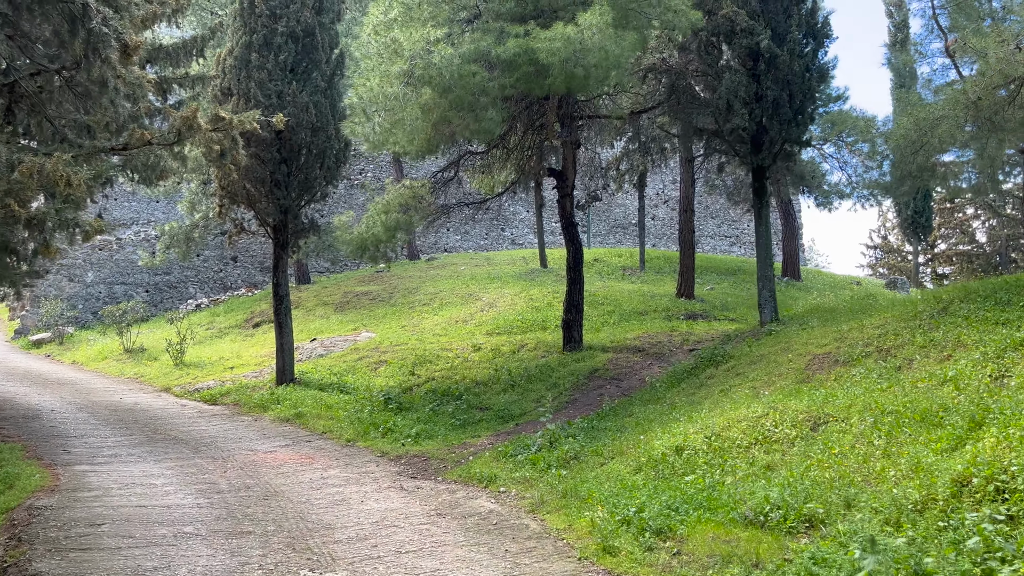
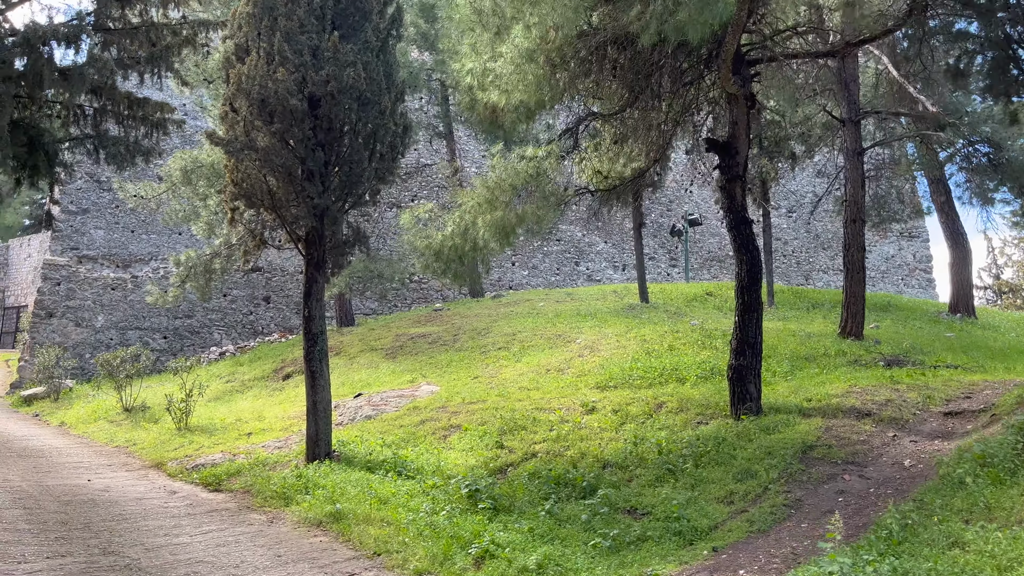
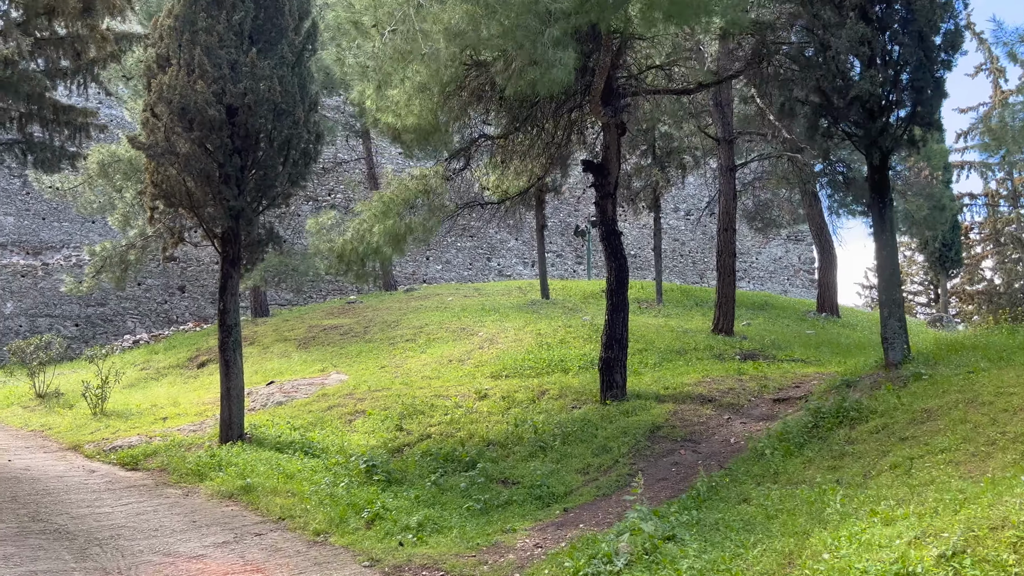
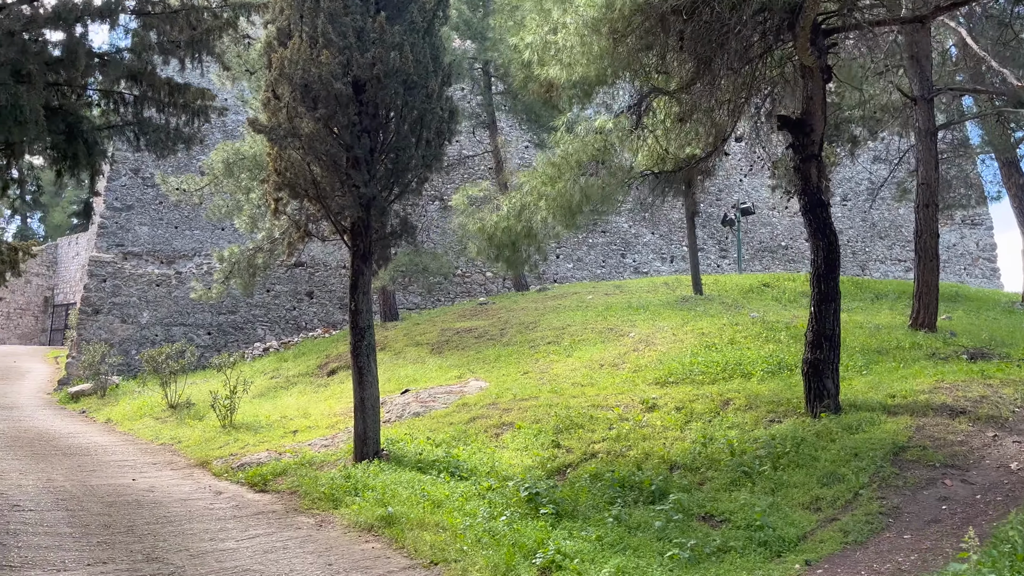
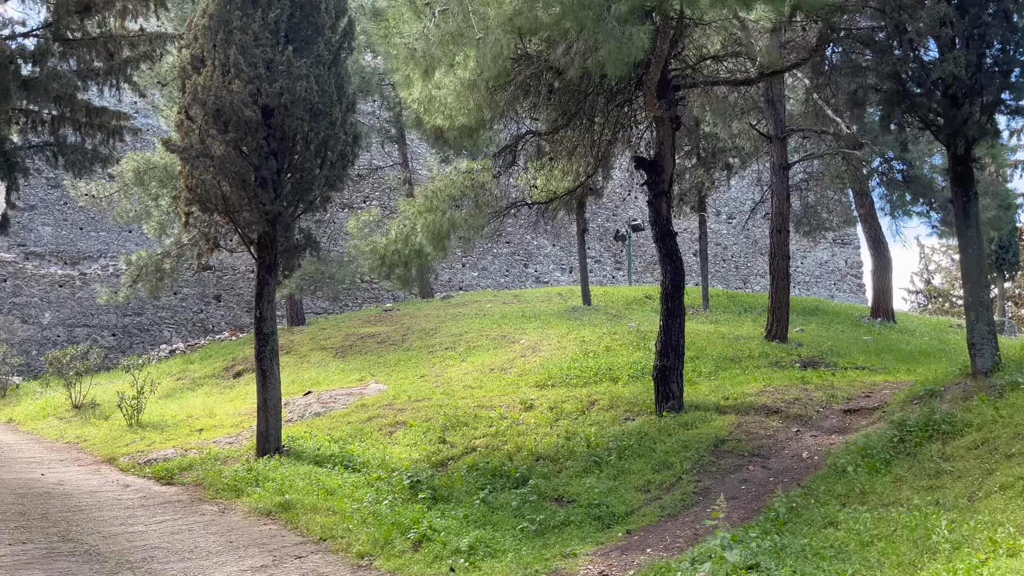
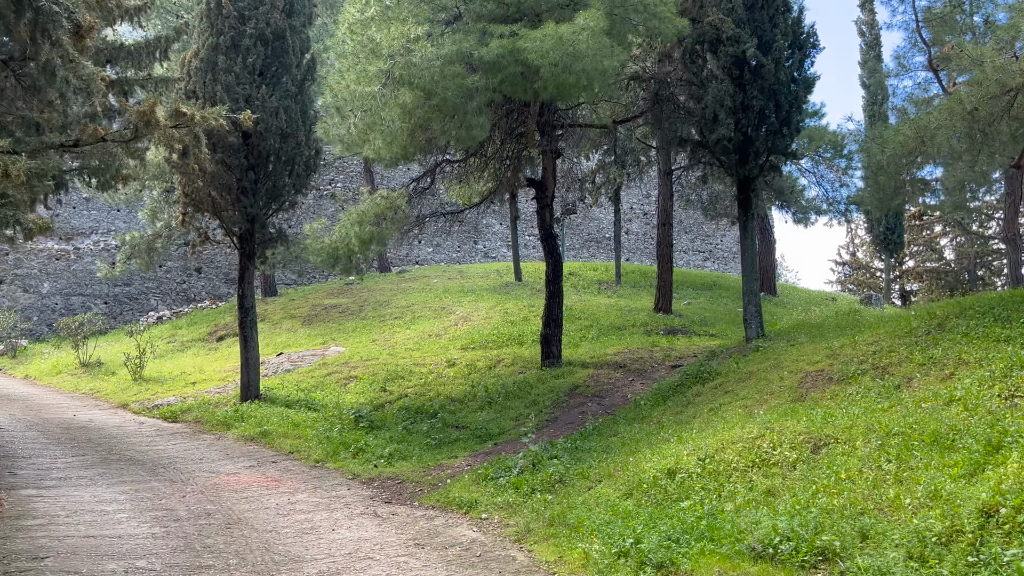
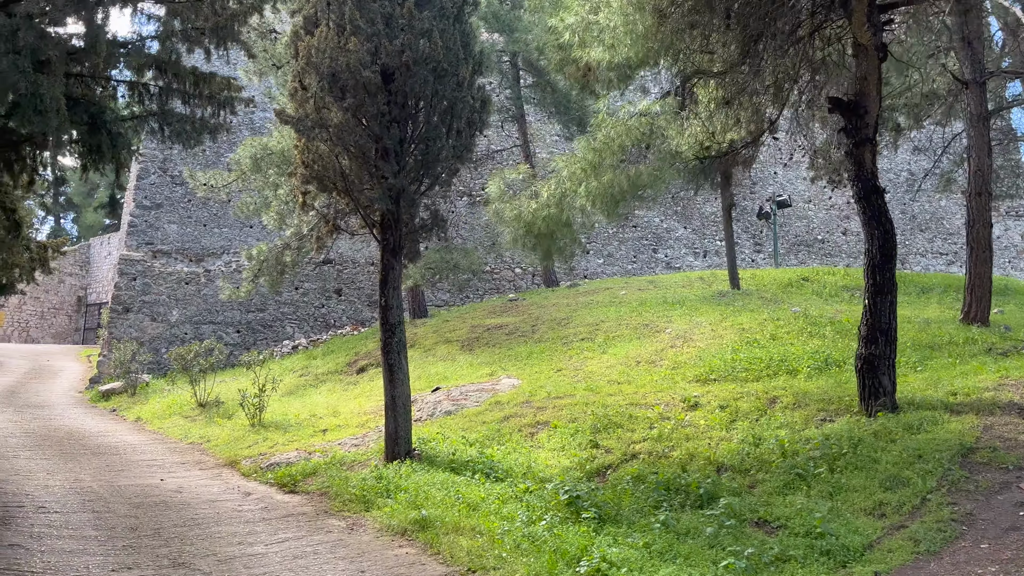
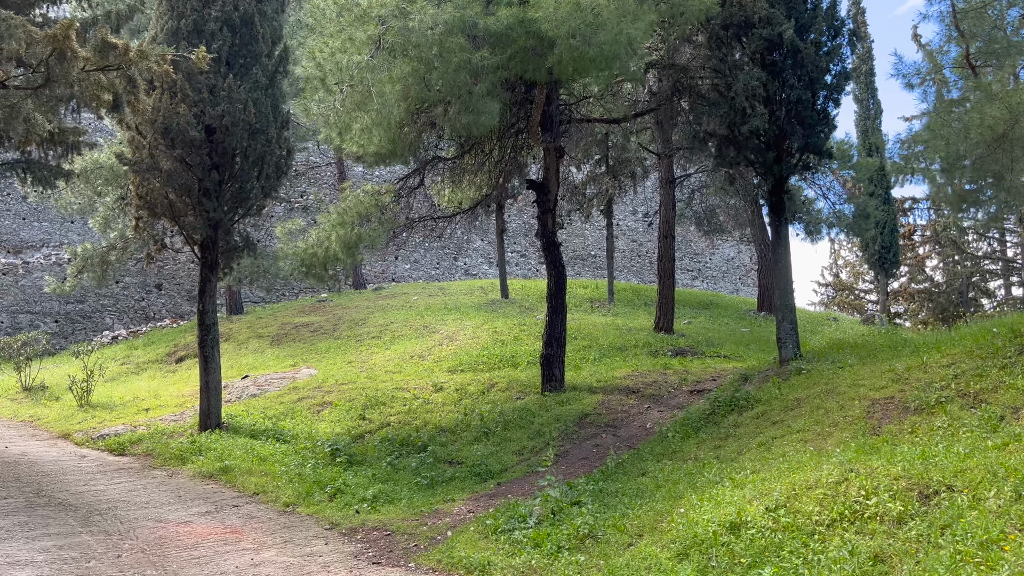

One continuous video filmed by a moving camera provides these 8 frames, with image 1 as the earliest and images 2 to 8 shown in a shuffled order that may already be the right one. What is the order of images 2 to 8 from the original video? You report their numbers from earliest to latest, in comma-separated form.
6, 8, 3, 5, 2, 4, 7
